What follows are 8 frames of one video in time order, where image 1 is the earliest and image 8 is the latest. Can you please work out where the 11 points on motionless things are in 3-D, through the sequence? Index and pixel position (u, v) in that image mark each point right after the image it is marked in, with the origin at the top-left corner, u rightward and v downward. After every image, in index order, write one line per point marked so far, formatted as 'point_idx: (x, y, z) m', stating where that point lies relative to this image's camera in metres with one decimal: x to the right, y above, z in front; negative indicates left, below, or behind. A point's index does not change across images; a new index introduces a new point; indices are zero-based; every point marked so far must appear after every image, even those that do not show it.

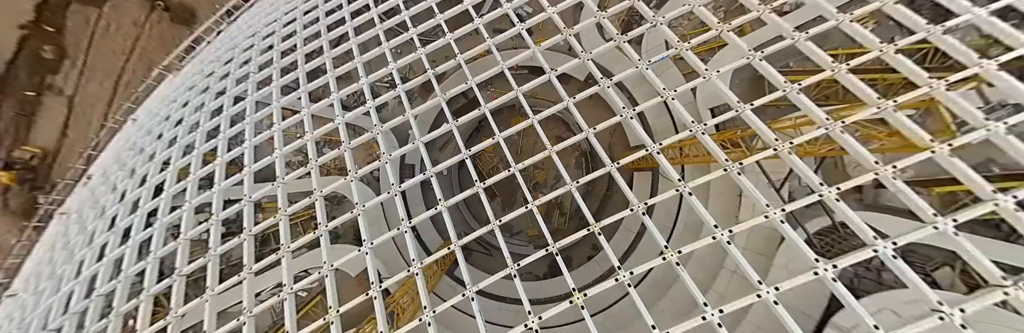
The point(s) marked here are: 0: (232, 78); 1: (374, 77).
0: (-9.5, +2.9, +8.3) m
1: (-4.4, +2.4, +7.7) m
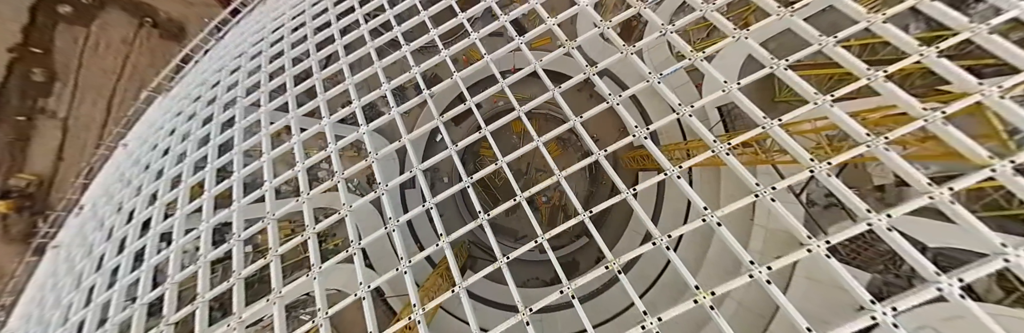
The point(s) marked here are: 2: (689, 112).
0: (-9.5, +2.0, +8.0) m
1: (-4.4, +1.8, +7.4) m
2: (+3.5, +1.0, +4.8) m
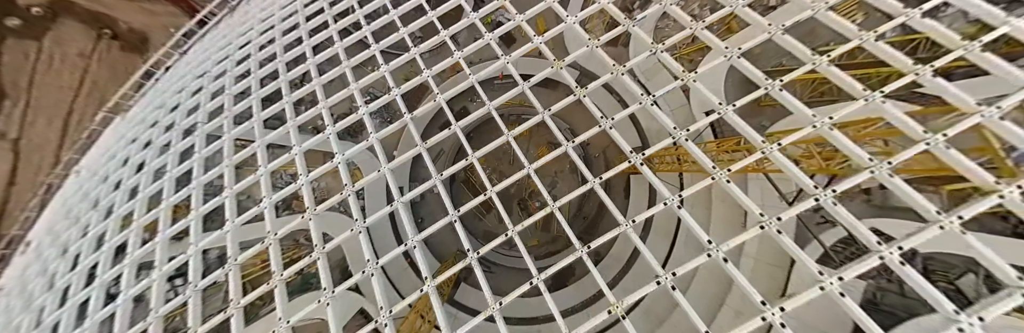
0: (-9.9, +1.0, +7.3) m
1: (-4.7, +1.0, +6.9) m
2: (+3.2, +0.6, +4.6) m
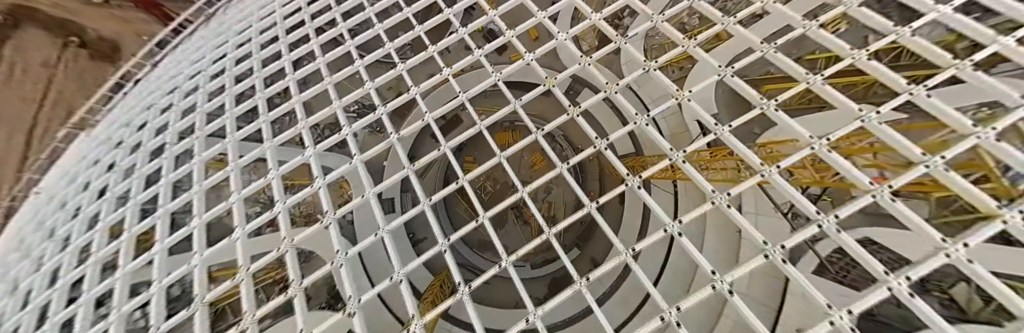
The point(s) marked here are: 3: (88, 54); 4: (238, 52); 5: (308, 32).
0: (-10.1, +0.4, +6.8) m
1: (-5.0, +0.5, +6.5) m
2: (+3.1, +0.3, +4.5) m
3: (-28.1, +7.5, +16.4) m
4: (-8.9, +3.7, +8.0) m
5: (-6.7, +4.3, +8.0) m
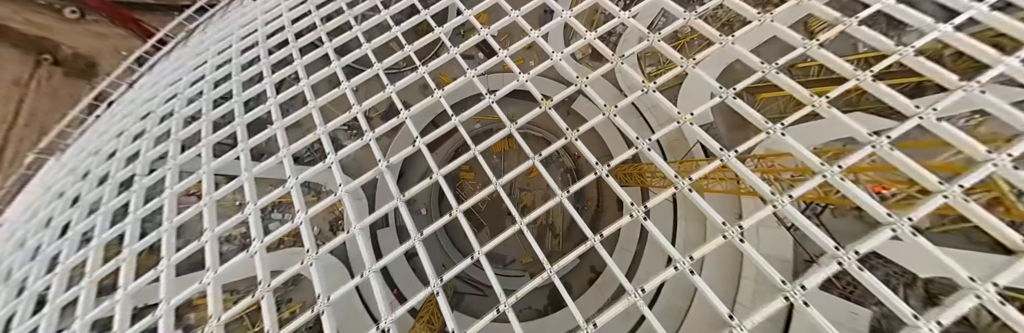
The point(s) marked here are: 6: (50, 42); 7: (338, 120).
0: (-10.2, -0.4, +6.3) m
1: (-5.1, -0.2, +6.2) m
2: (+3.0, -0.2, +4.3) m
3: (-28.6, +6.0, +15.7) m
4: (-9.1, +2.9, +7.7) m
5: (-6.9, +3.6, +7.7) m
6: (-29.5, +8.0, +15.7) m
7: (-4.7, +1.3, +6.7) m
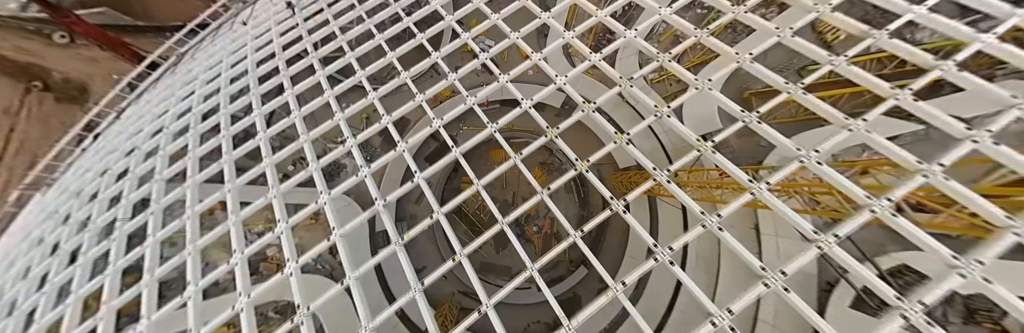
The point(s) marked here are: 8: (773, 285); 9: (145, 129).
0: (-10.1, -1.4, +5.9) m
1: (-4.9, -1.0, +5.8) m
2: (+3.2, -0.6, +4.0) m
3: (-28.7, +4.1, +15.3) m
4: (-9.1, +1.9, +7.3) m
5: (-6.9, +2.7, +7.4) m
6: (-29.7, +6.0, +15.4) m
7: (-4.6, +0.5, +6.4) m
8: (+3.5, -1.5, +3.5) m
9: (-11.3, +1.2, +7.6) m
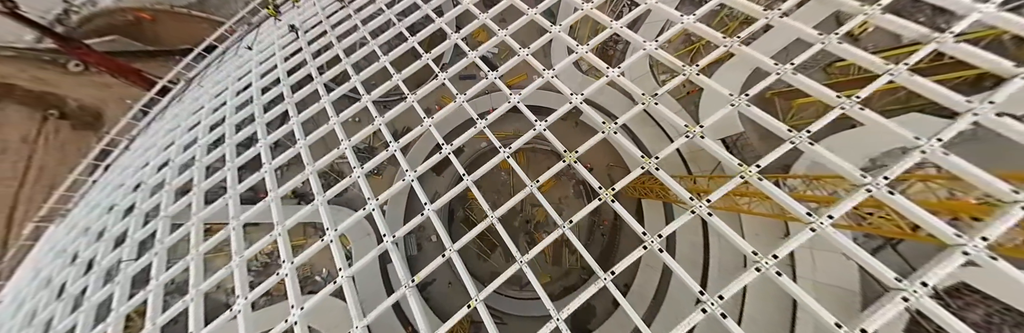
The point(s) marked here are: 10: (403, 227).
0: (-9.6, -2.4, +5.8) m
1: (-4.5, -1.7, +5.6) m
2: (+3.5, -1.0, +3.6) m
3: (-28.2, +2.4, +15.6) m
4: (-8.8, +0.9, +7.2) m
5: (-6.6, +1.8, +7.3) m
6: (-29.3, +4.2, +15.7) m
7: (-4.3, -0.2, +6.2) m
8: (+3.9, -1.8, +3.1) m
9: (-10.9, +0.2, +7.5) m
10: (-2.4, -1.1, +5.5) m
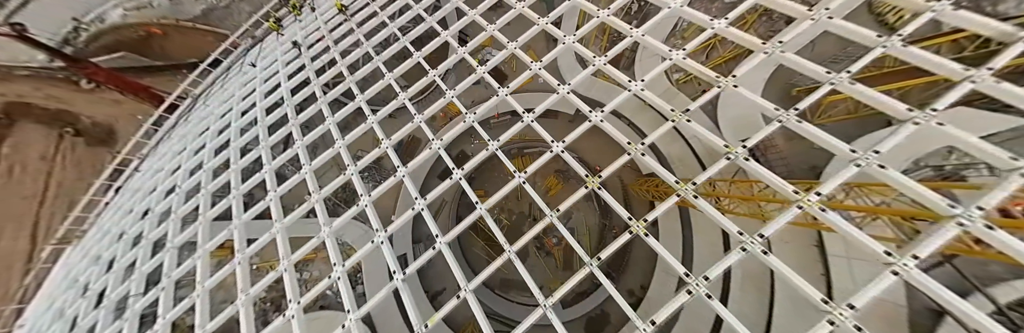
0: (-9.2, -3.1, +5.7) m
1: (-4.1, -2.3, +5.4) m
2: (+3.9, -1.3, +3.2) m
3: (-27.7, +1.2, +15.8) m
4: (-8.4, +0.3, +7.0) m
5: (-6.2, +1.2, +7.0) m
6: (-28.8, +3.0, +15.9) m
7: (-3.9, -0.8, +5.9) m
8: (+4.3, -2.2, +2.7) m
9: (-10.5, -0.6, +7.4) m
10: (-1.9, -1.6, +5.2) m
